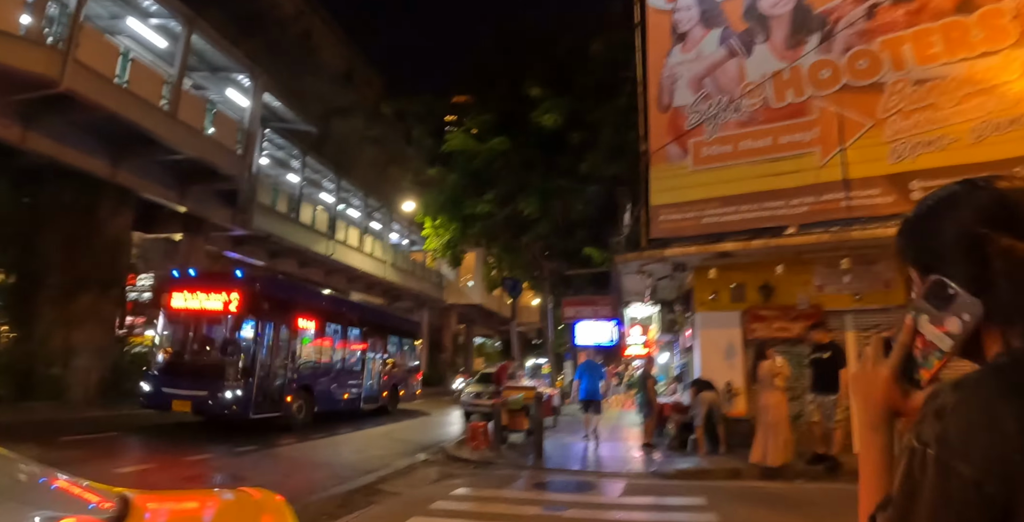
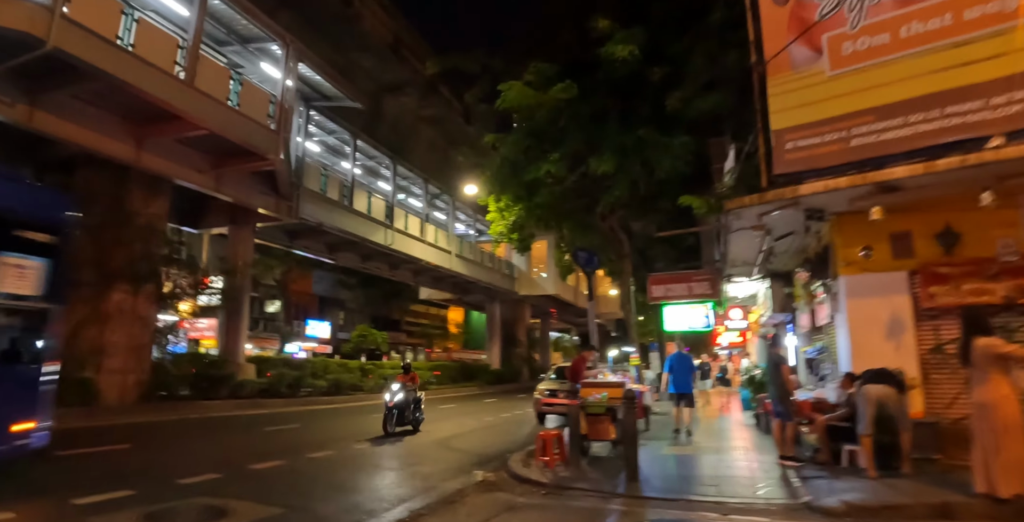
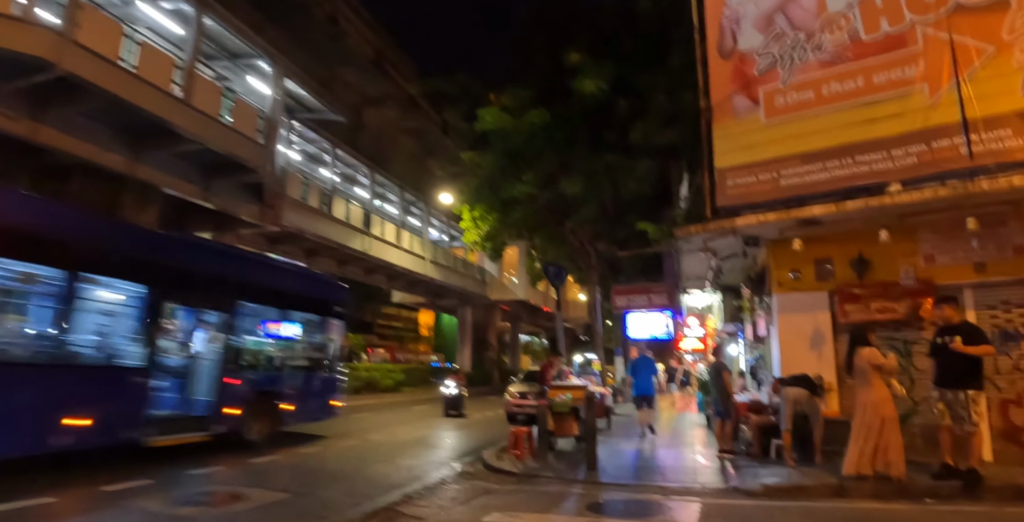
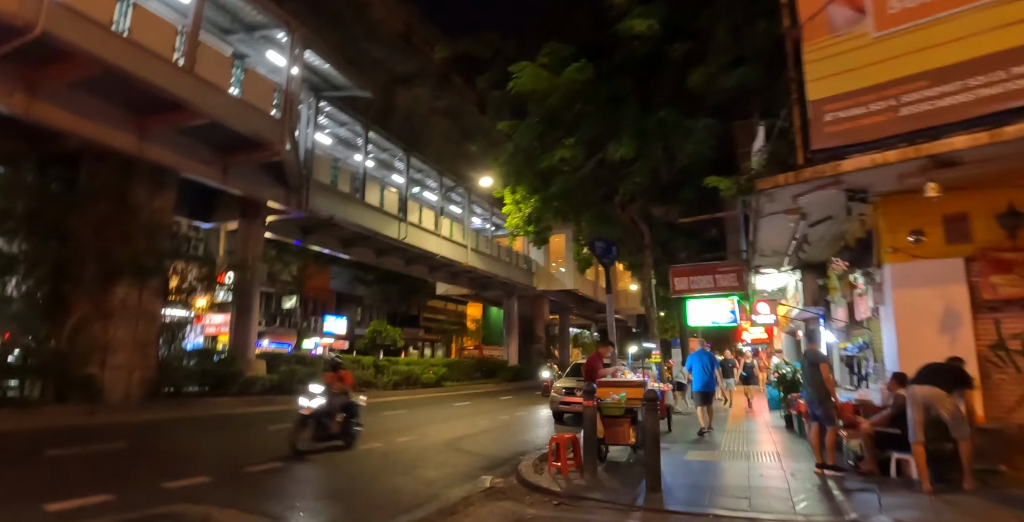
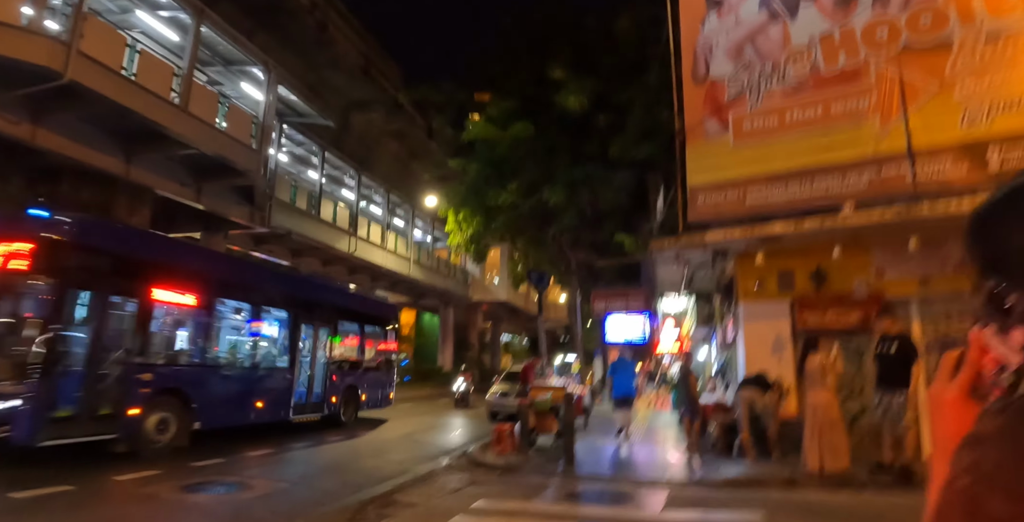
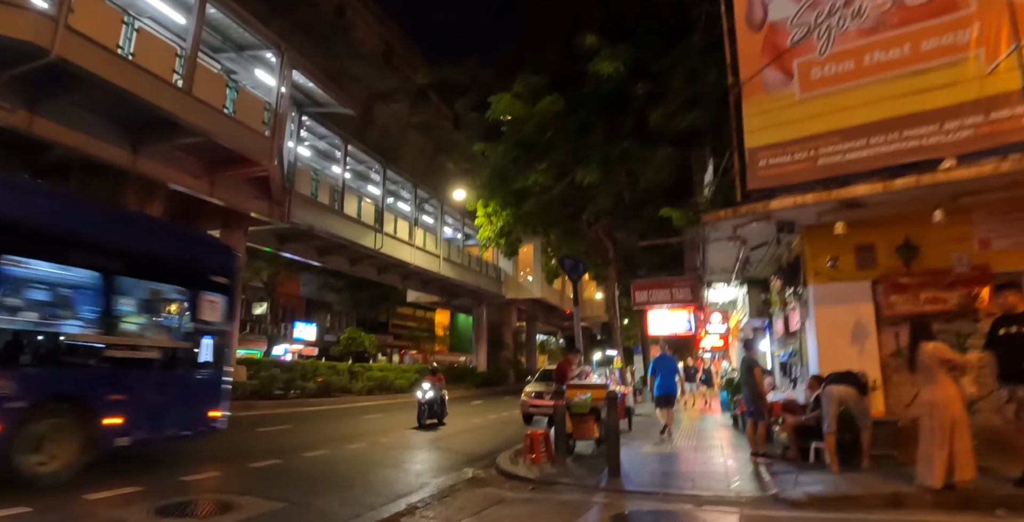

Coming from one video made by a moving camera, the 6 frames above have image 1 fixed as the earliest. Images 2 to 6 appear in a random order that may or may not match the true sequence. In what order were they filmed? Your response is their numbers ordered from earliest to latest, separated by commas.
5, 3, 6, 2, 4
